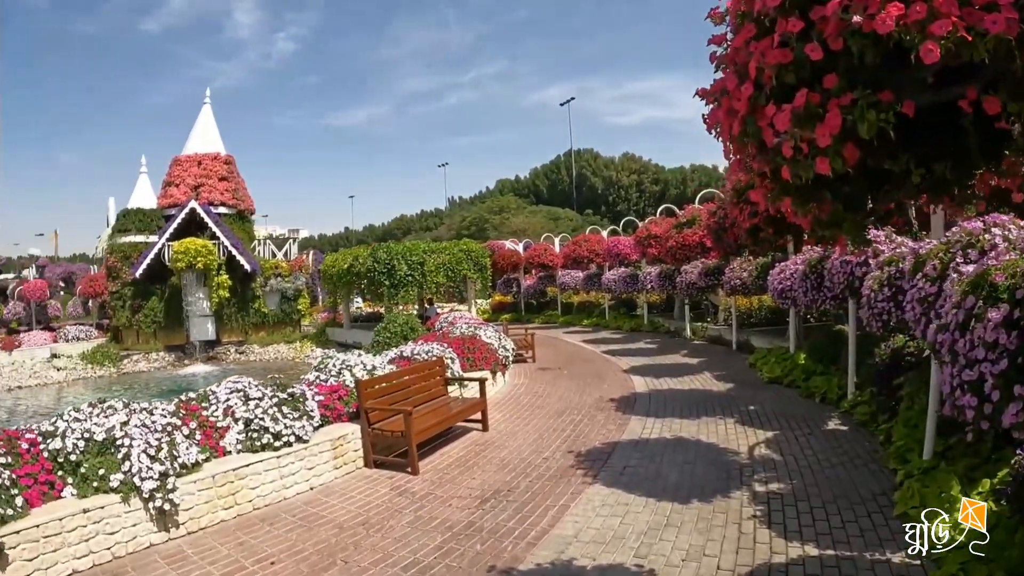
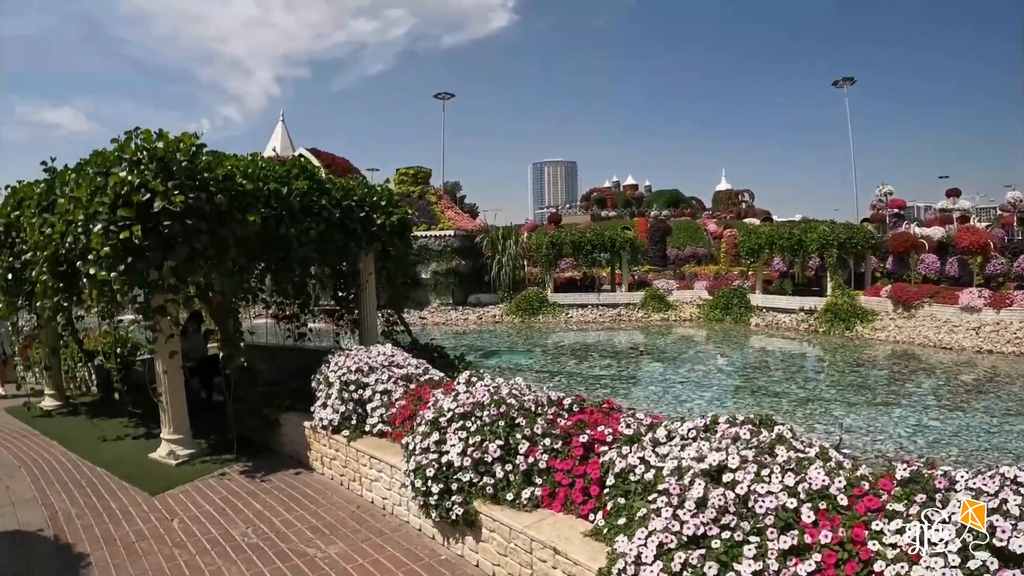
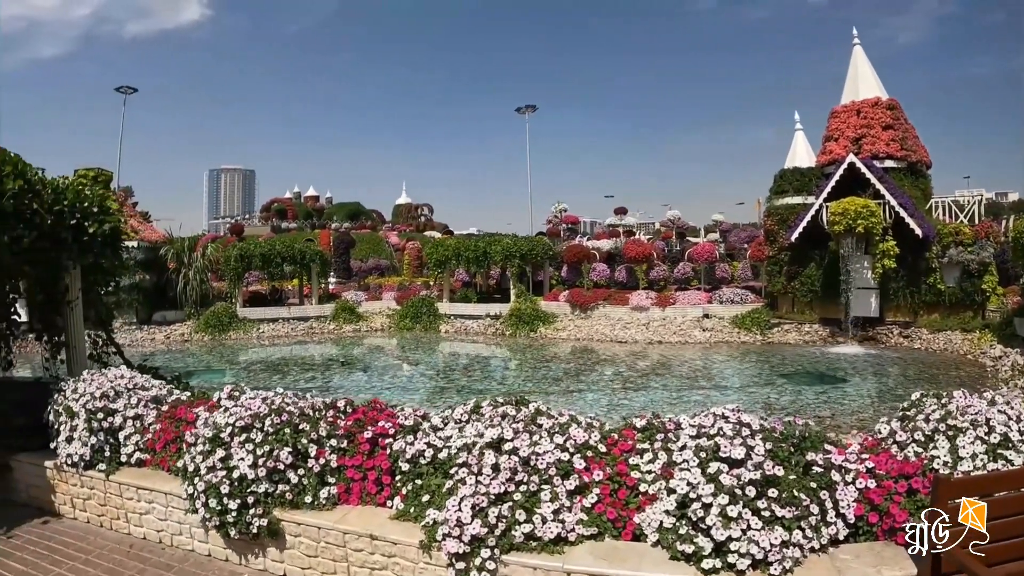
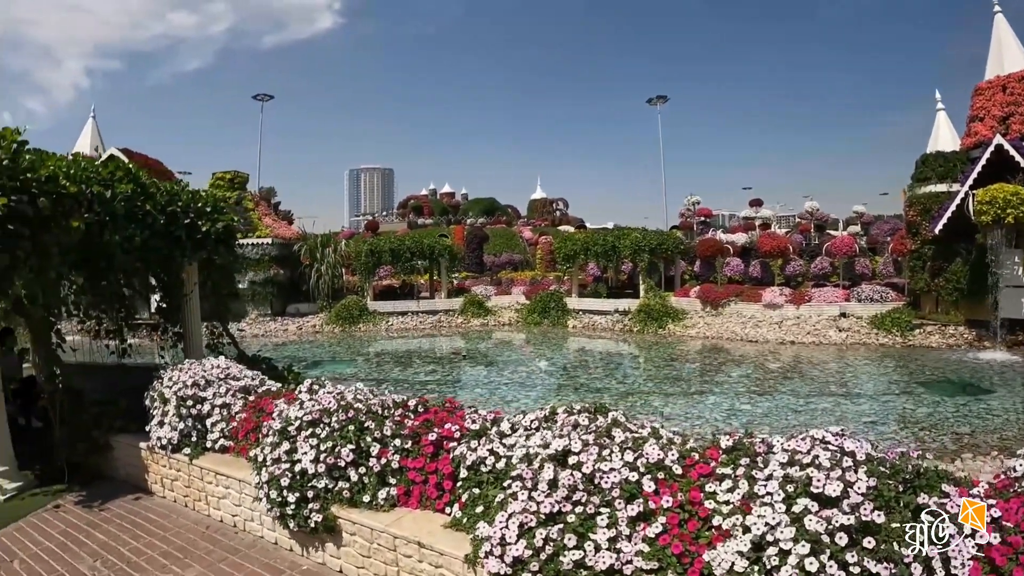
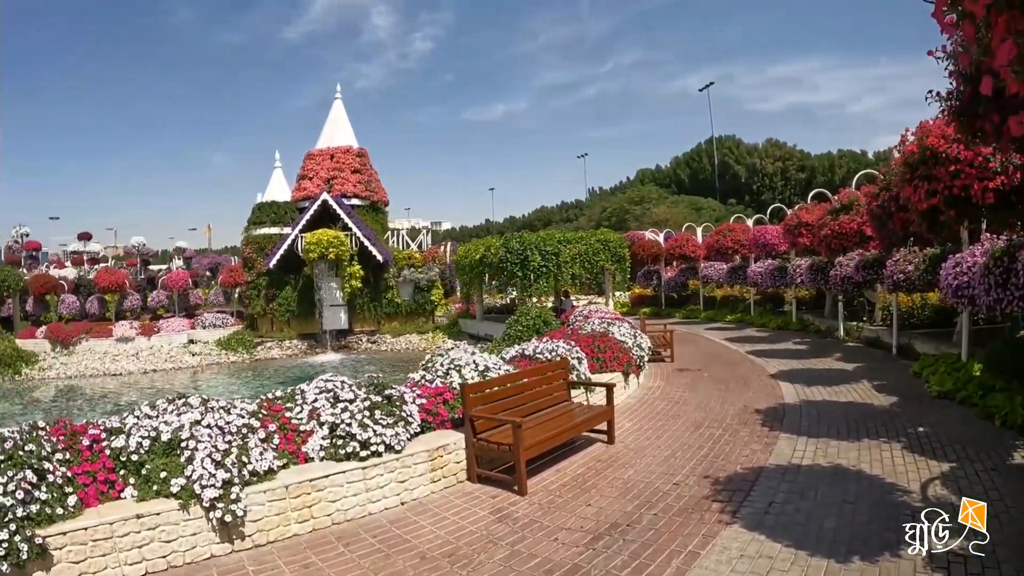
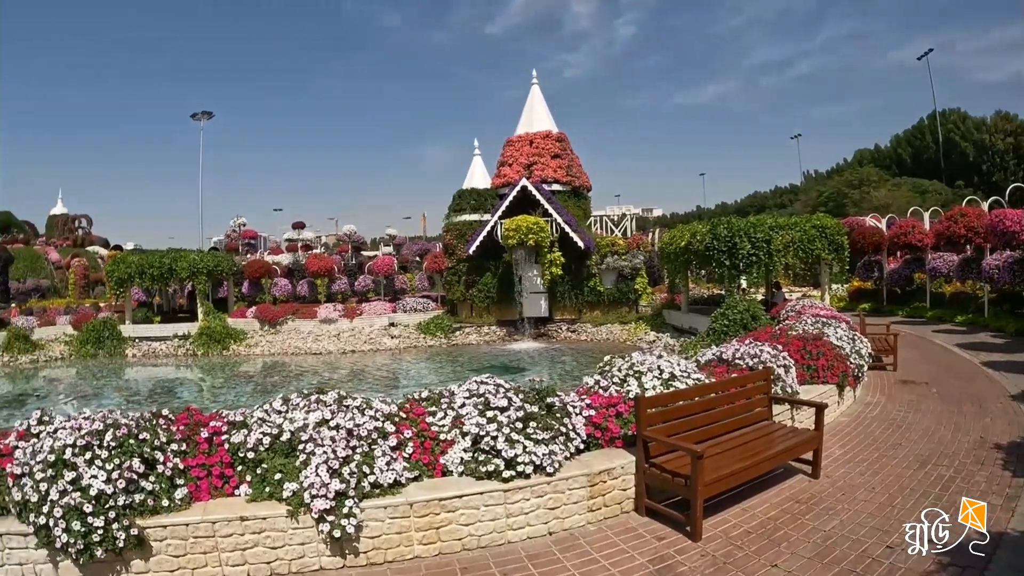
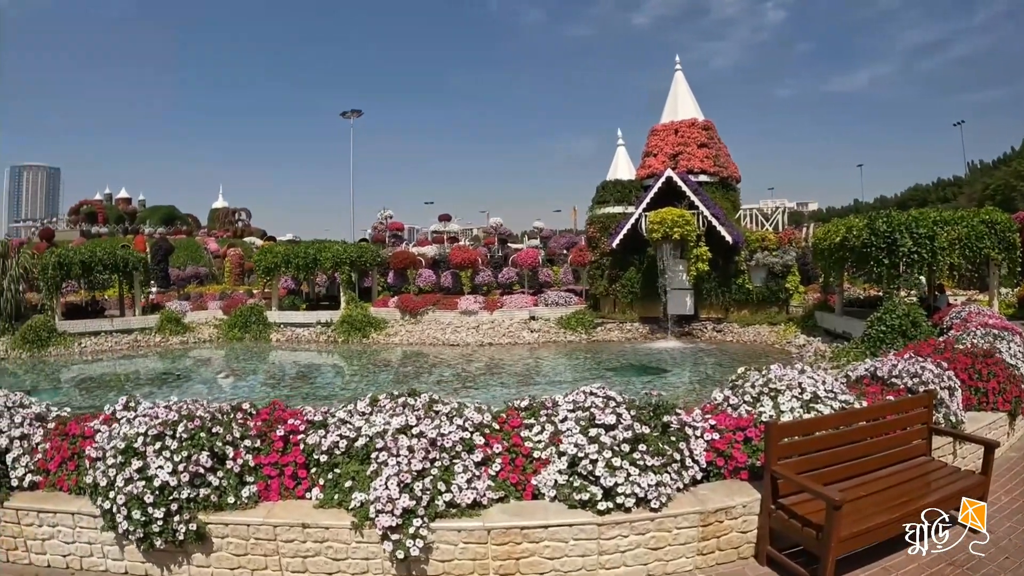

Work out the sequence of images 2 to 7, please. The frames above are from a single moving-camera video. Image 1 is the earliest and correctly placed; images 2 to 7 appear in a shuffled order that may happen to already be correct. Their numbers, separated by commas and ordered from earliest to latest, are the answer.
5, 6, 7, 3, 4, 2
